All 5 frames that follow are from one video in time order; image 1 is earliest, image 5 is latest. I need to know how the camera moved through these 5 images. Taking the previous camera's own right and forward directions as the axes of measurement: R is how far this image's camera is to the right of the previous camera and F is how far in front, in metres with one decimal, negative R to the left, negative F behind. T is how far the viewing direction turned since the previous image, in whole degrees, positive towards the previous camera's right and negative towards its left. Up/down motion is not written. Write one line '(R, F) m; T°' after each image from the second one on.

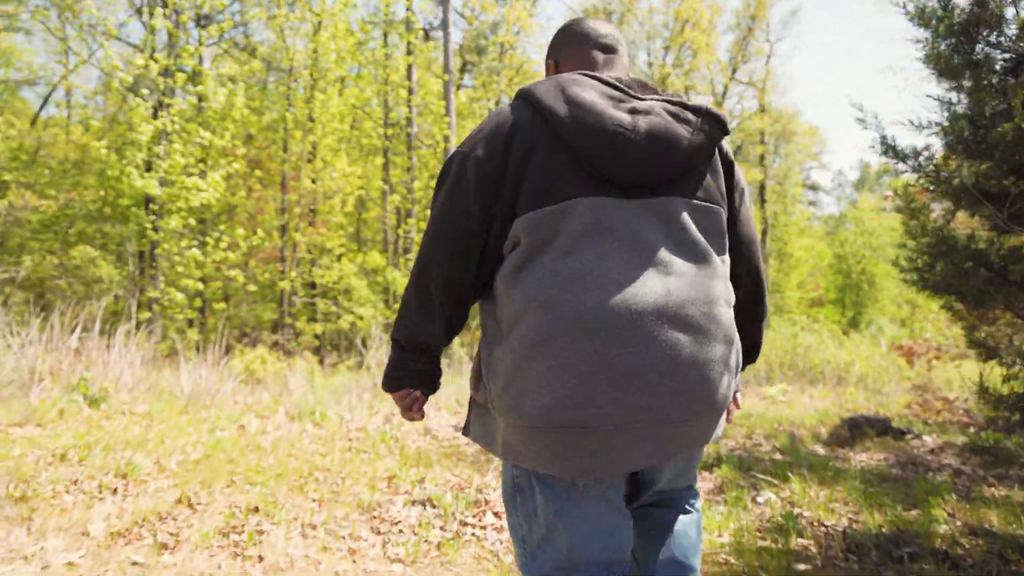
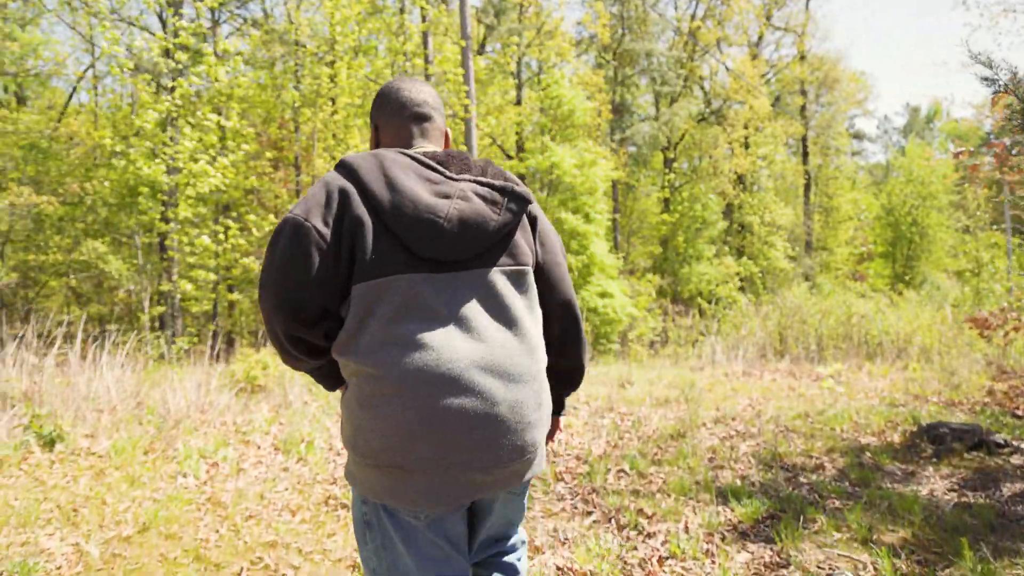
(+0.2, +0.7) m; -3°
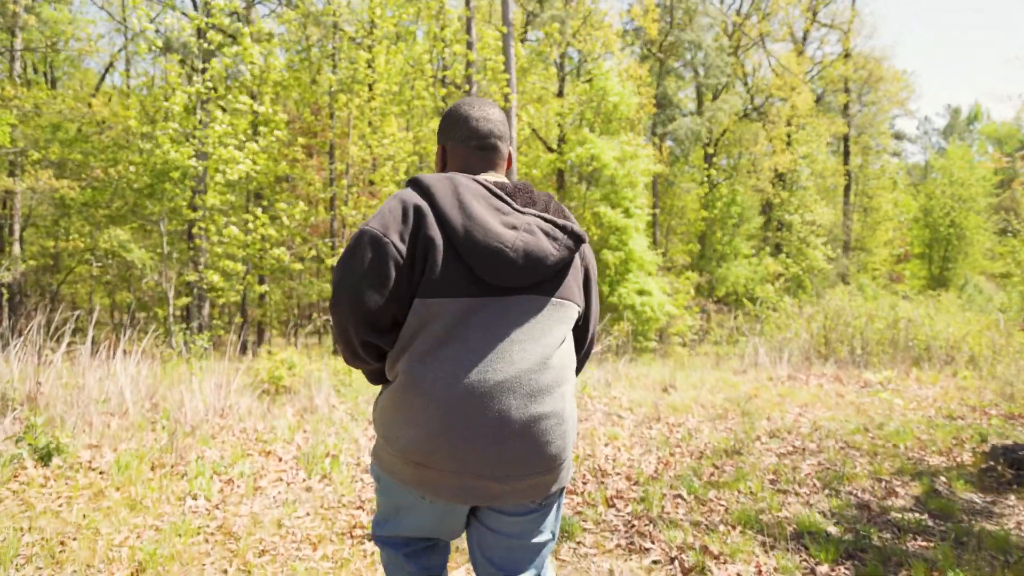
(-0.1, +0.4) m; -2°
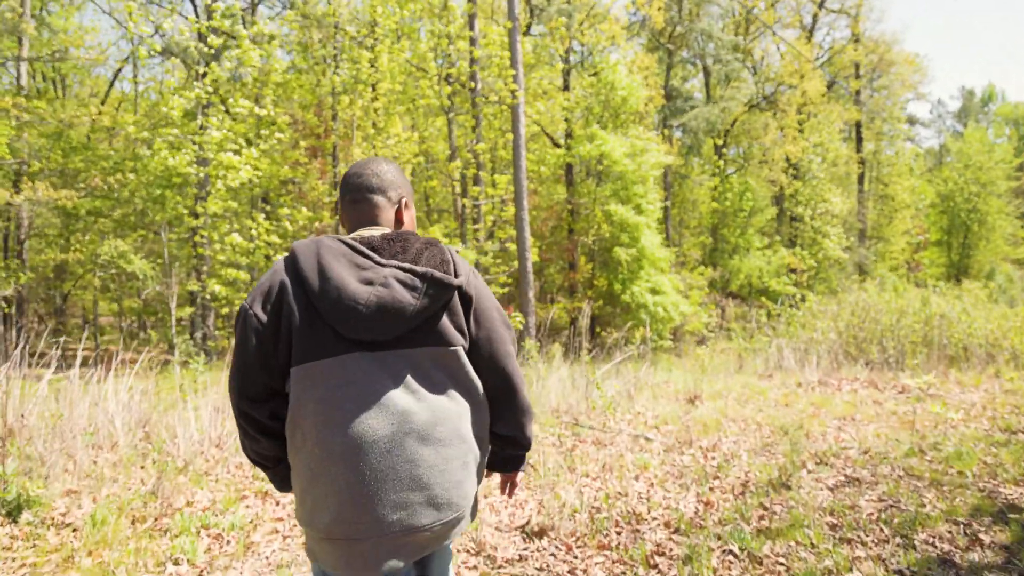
(0.0, +0.5) m; -1°
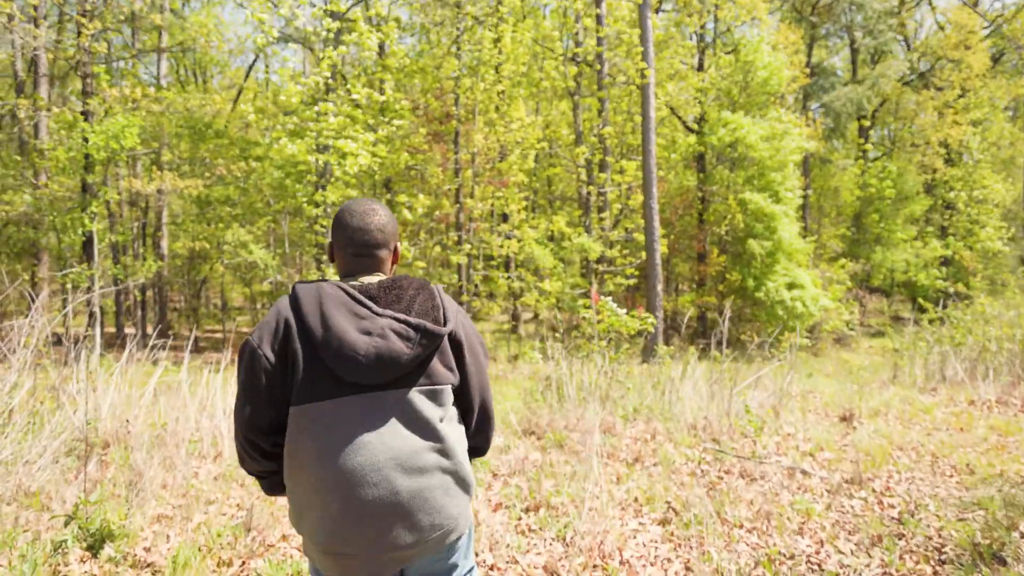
(-0.1, +0.6) m; -8°
